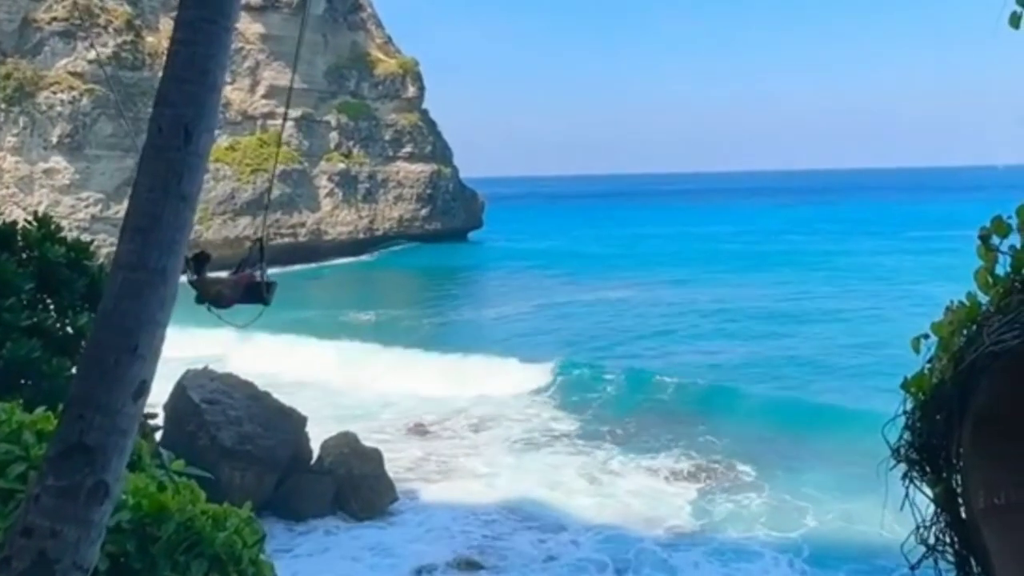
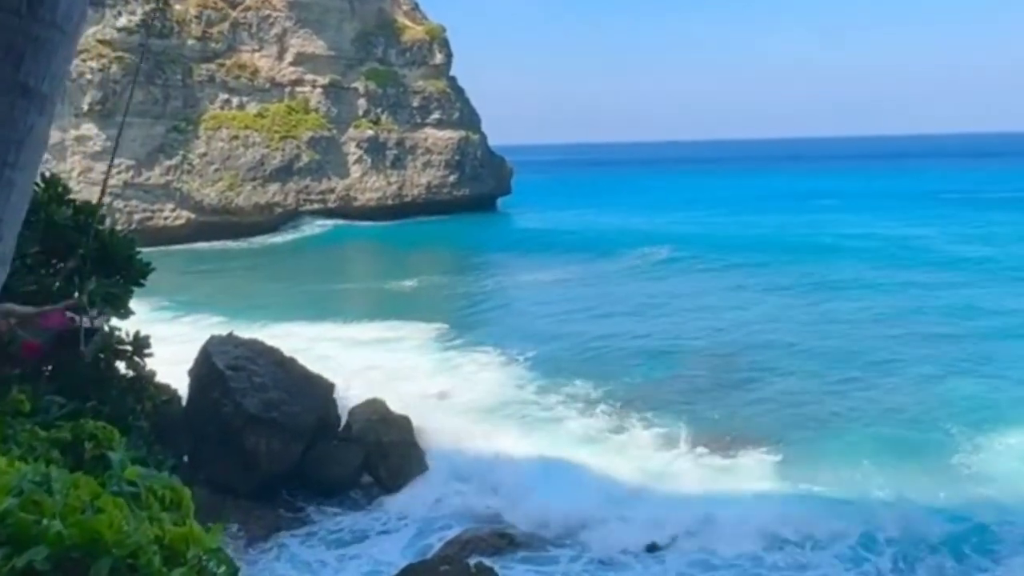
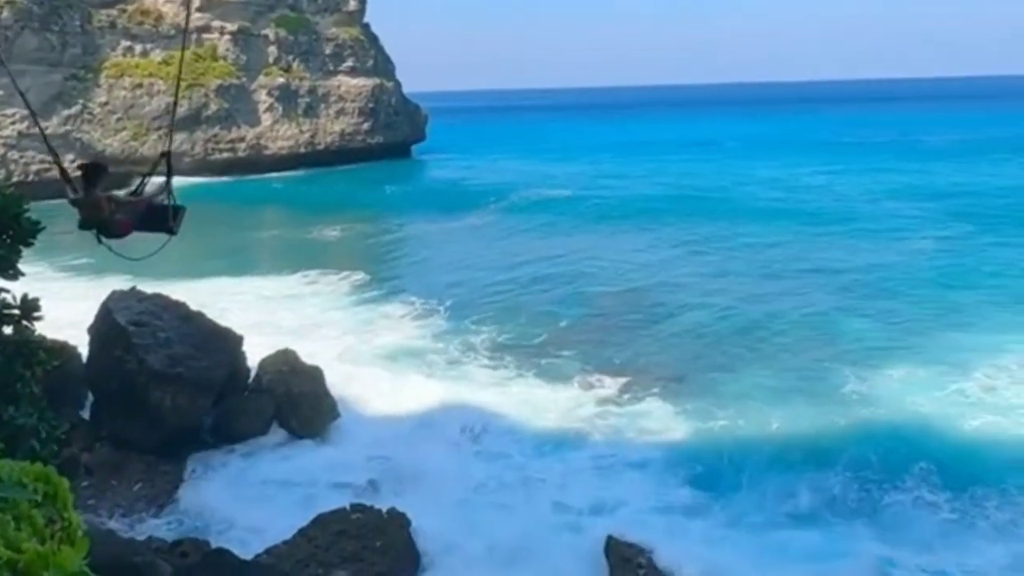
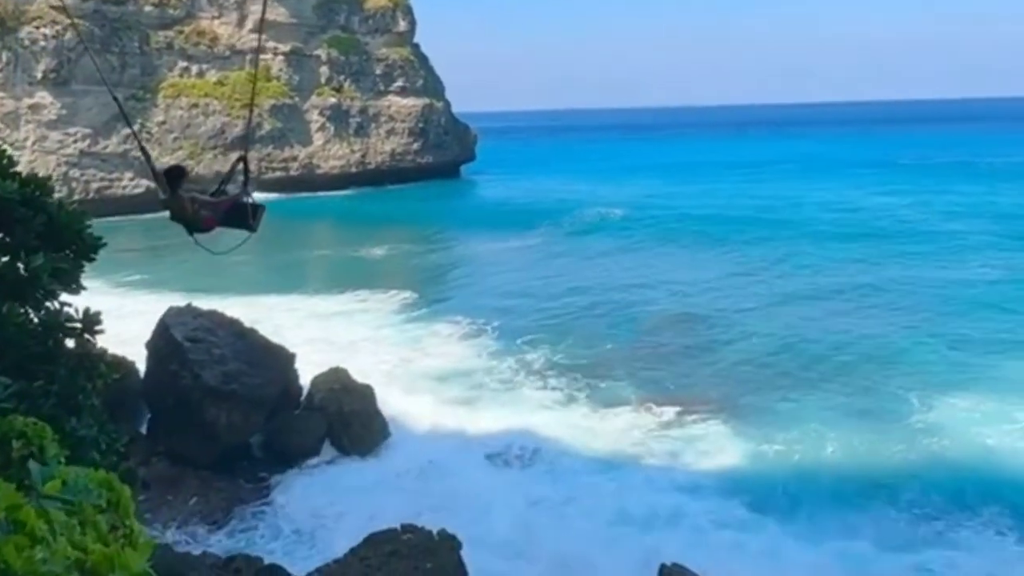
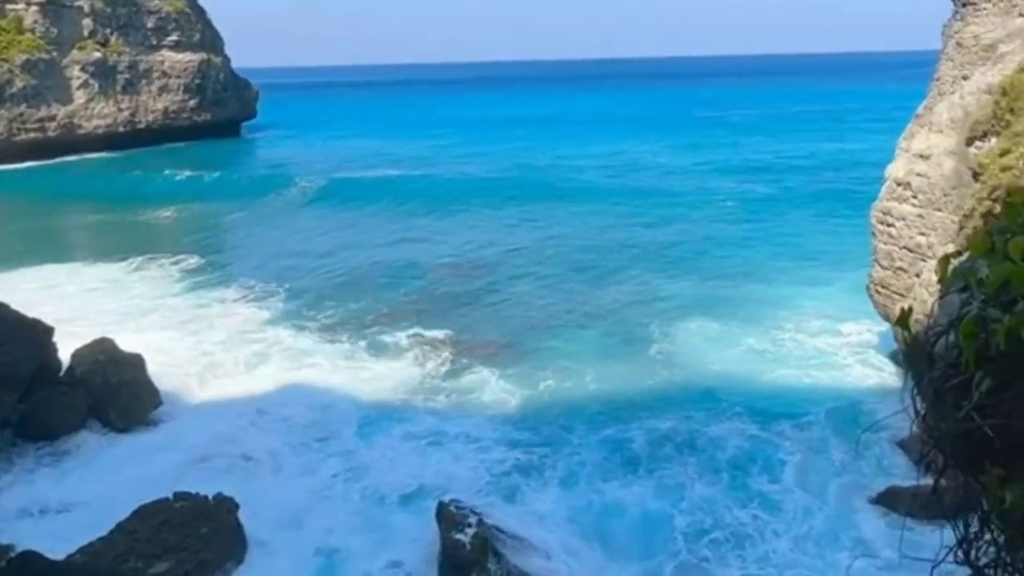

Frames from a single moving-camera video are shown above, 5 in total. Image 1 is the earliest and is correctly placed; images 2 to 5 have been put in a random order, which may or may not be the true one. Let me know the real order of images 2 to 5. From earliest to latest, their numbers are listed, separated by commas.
2, 4, 3, 5
